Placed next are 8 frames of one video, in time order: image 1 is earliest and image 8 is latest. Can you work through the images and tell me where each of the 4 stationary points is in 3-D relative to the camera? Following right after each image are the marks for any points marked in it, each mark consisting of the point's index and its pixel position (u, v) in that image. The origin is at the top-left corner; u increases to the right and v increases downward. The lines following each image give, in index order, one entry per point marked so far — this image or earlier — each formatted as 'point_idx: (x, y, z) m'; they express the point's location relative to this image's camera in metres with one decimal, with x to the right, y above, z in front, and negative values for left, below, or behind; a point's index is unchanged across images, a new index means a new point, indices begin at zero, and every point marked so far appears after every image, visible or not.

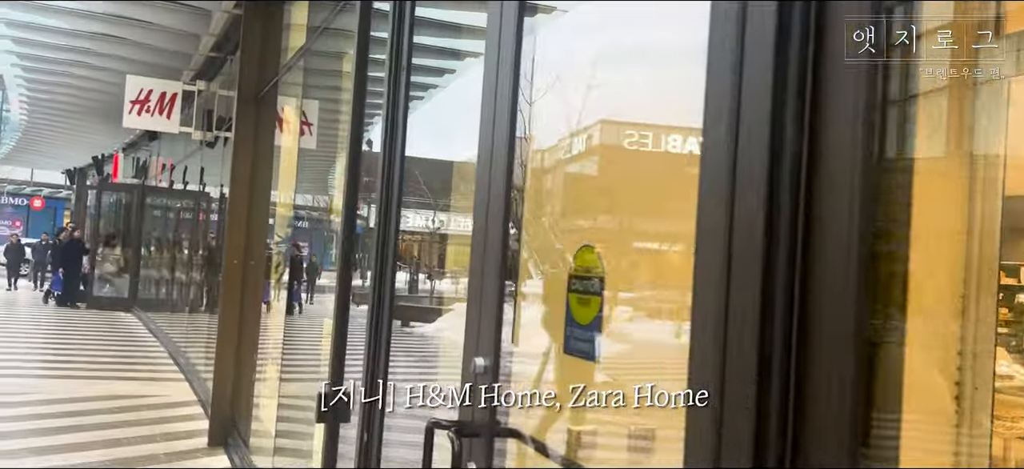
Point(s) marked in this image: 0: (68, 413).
0: (-3.3, -1.3, +6.1) m
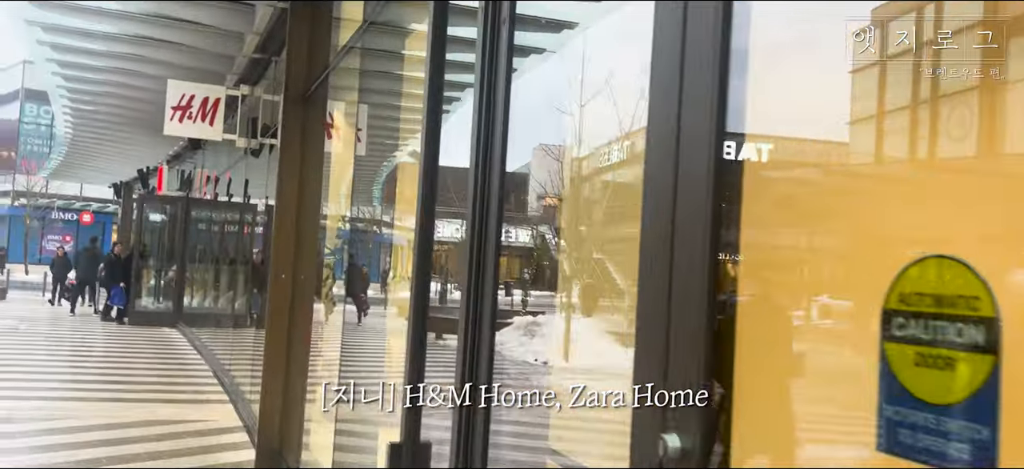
0: (-2.9, -1.4, +6.0) m
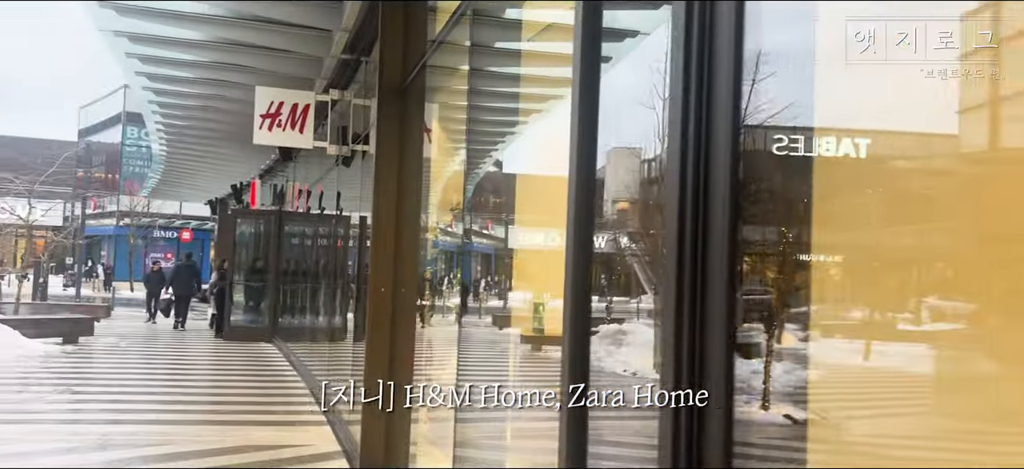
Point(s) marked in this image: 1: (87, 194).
0: (-2.1, -1.5, +5.9) m
1: (-3.8, +0.4, +7.7) m
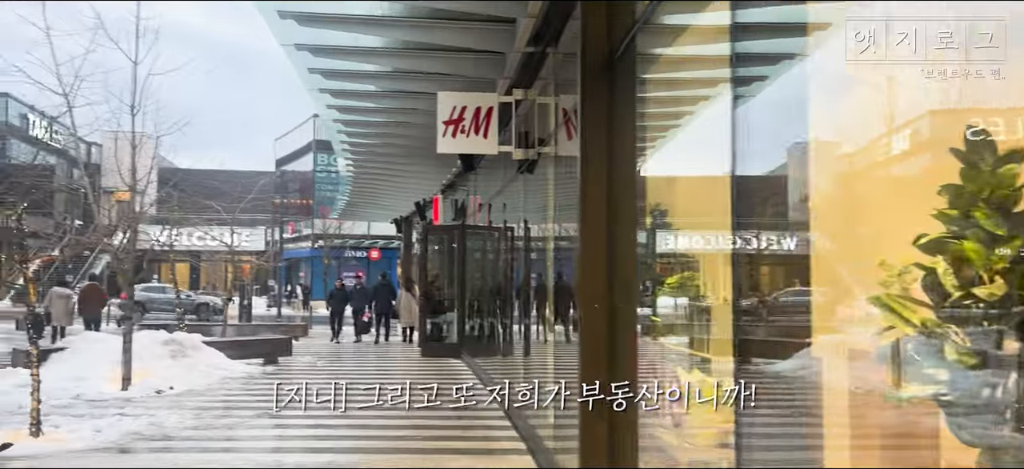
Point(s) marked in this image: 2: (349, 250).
0: (-0.7, -1.7, +5.7) m
1: (-2.1, +0.2, +7.9) m
2: (-1.7, -0.2, +8.9) m
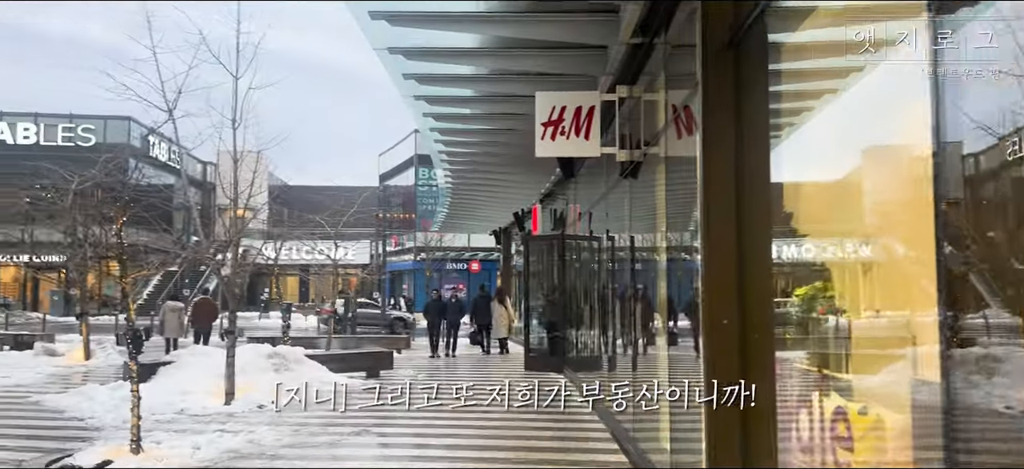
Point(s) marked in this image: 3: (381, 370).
0: (0.0, -1.7, +5.5) m
1: (-1.2, 0.0, +7.8) m
2: (-0.6, -0.3, +8.8) m
3: (-1.3, -1.3, +8.2) m
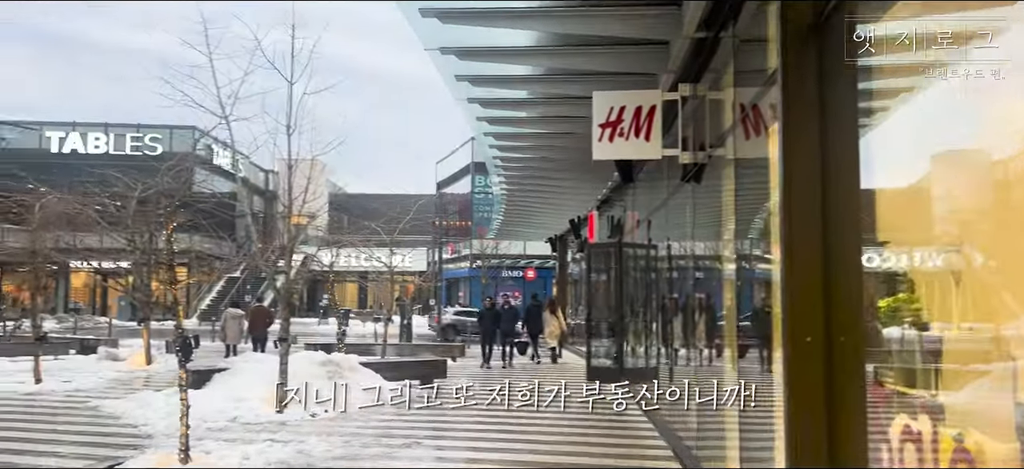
0: (+0.3, -1.8, +5.3) m
1: (-0.7, 0.0, +7.7) m
2: (-0.1, -0.4, +8.6) m
3: (-0.7, -1.4, +8.1) m
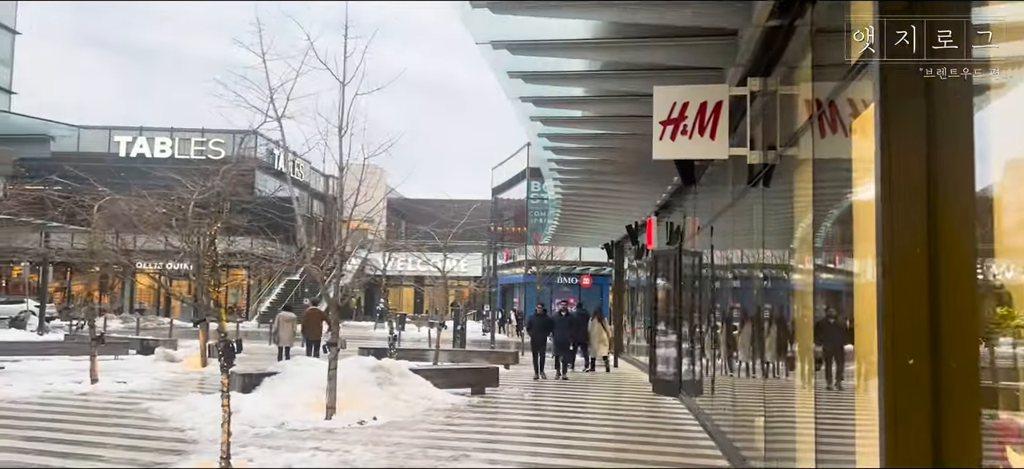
0: (+0.6, -1.8, +5.1) m
1: (-0.2, -0.1, +7.5) m
2: (+0.5, -0.4, +8.4) m
3: (-0.2, -1.4, +7.9) m
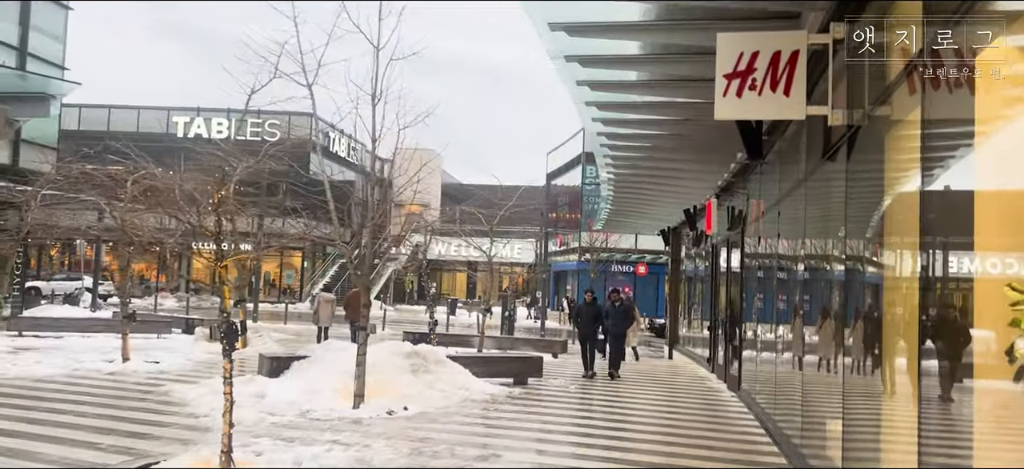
0: (+0.8, -1.7, +4.6) m
1: (+0.2, +0.1, +7.1) m
2: (+0.9, -0.3, +7.9) m
3: (+0.2, -1.3, +7.5) m
